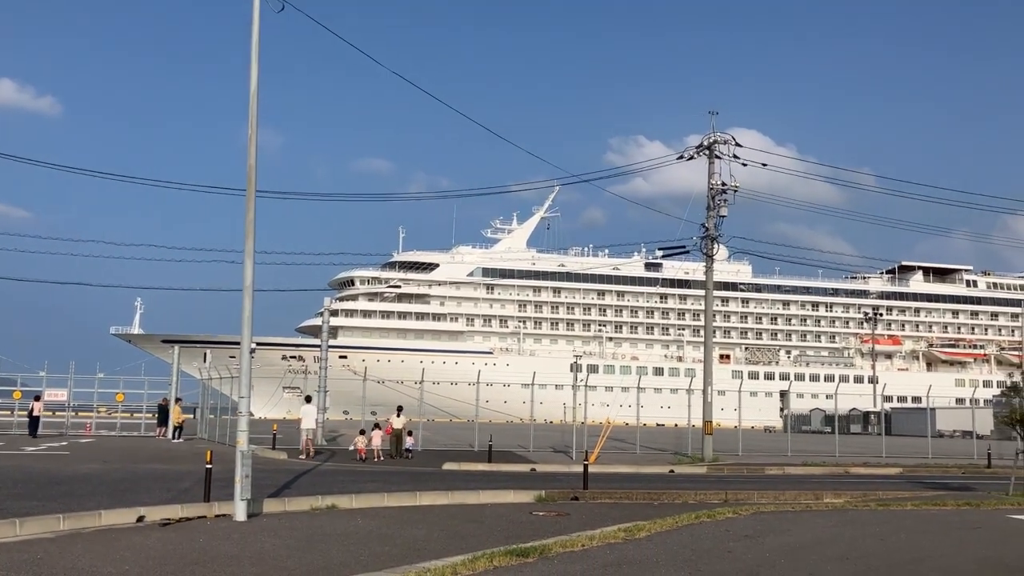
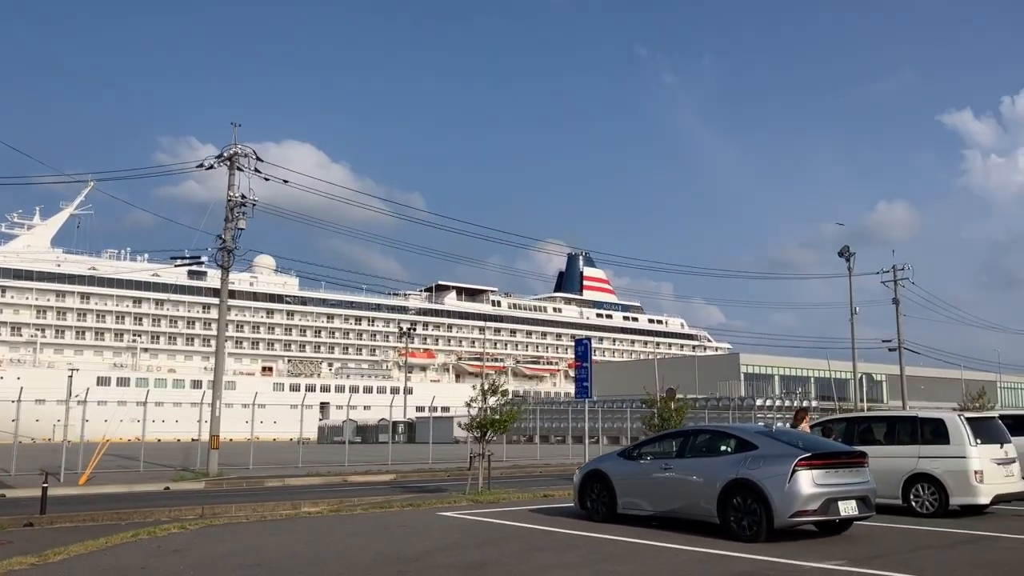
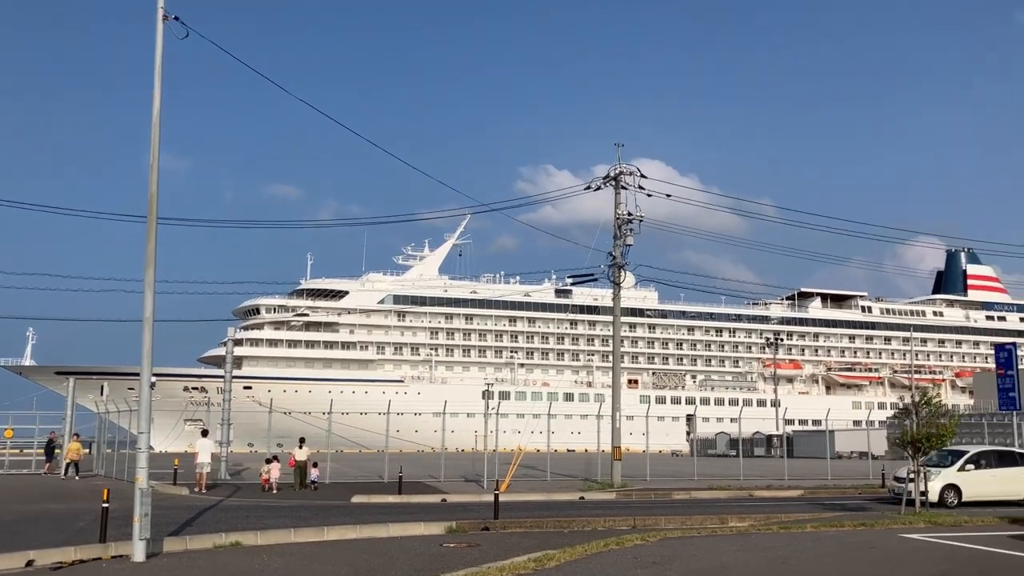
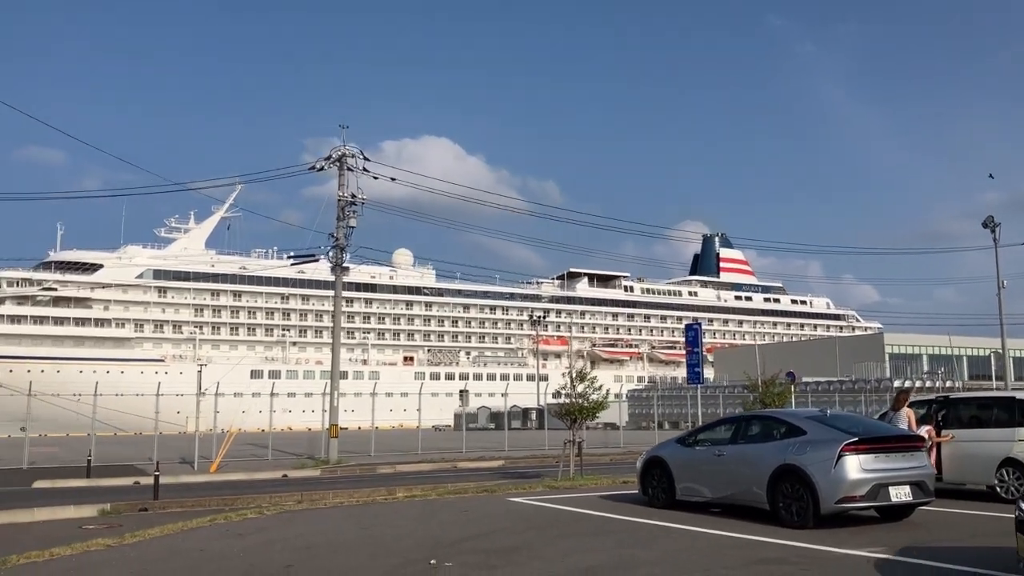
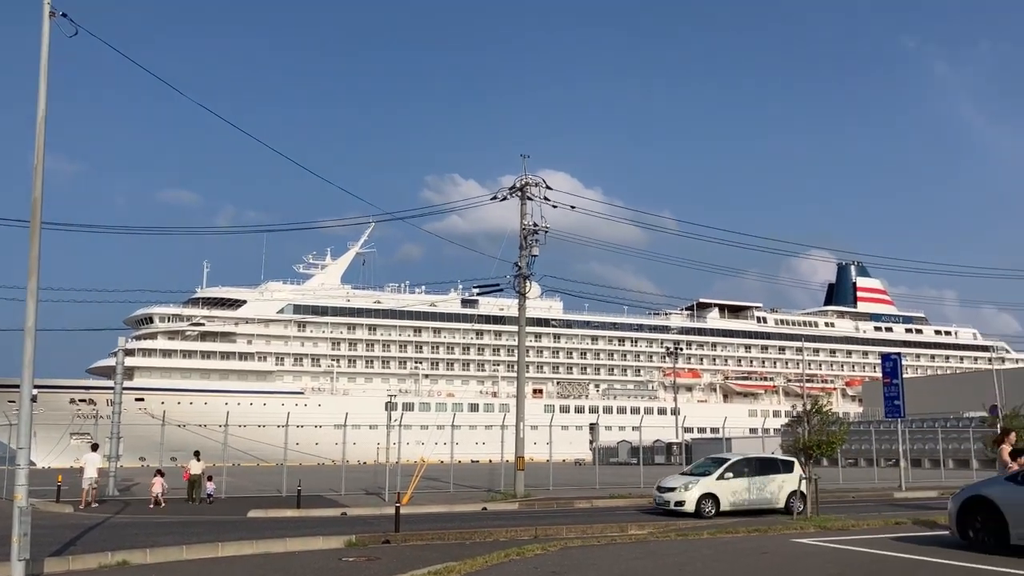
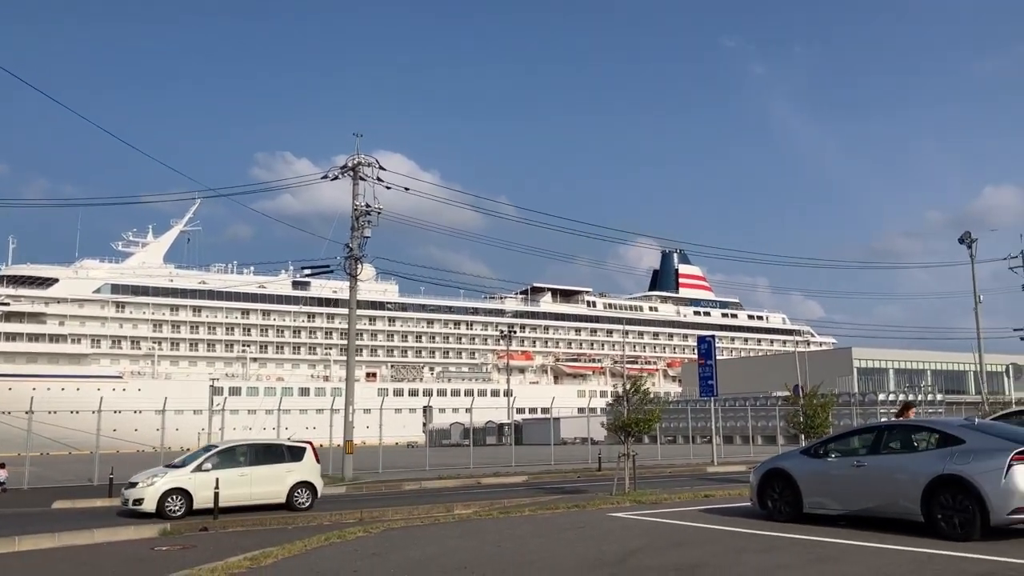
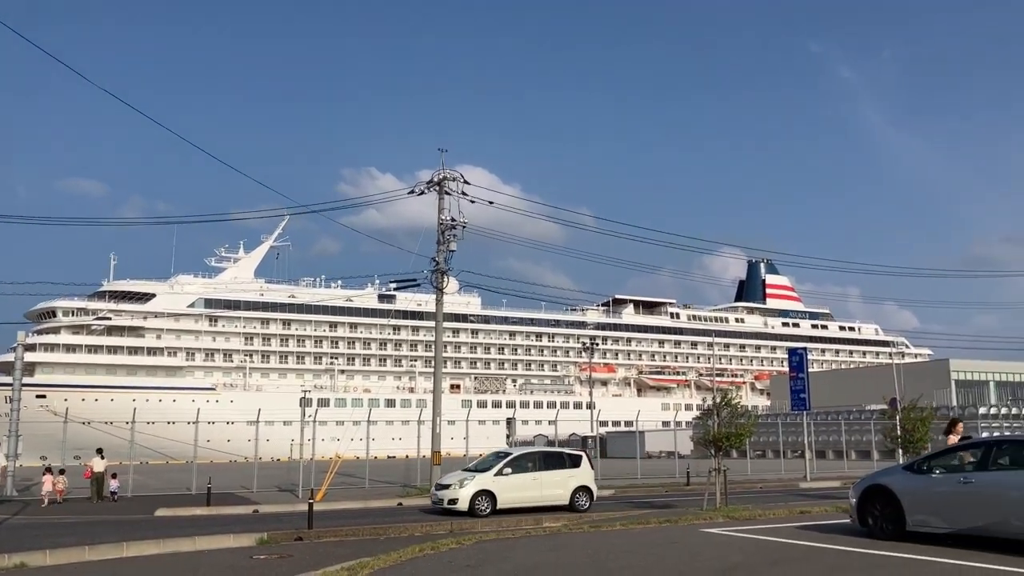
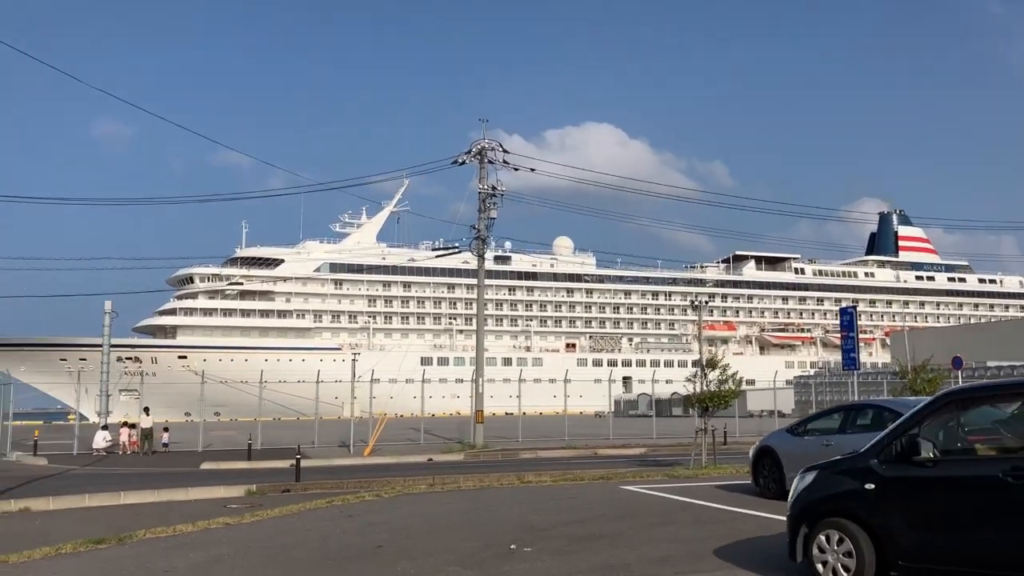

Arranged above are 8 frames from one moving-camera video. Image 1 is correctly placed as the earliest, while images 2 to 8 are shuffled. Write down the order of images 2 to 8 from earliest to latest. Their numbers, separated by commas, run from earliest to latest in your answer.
3, 5, 7, 6, 2, 4, 8
